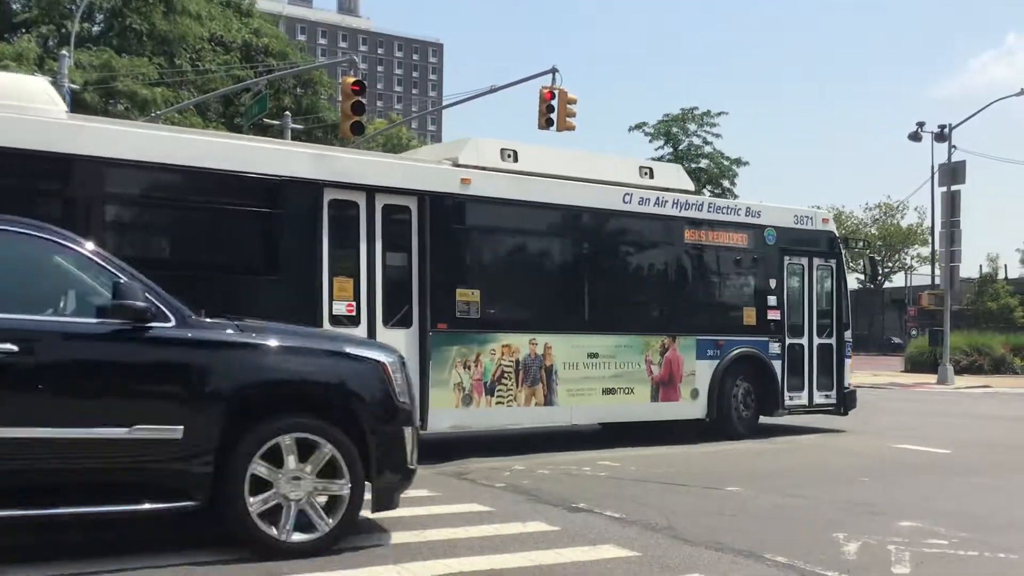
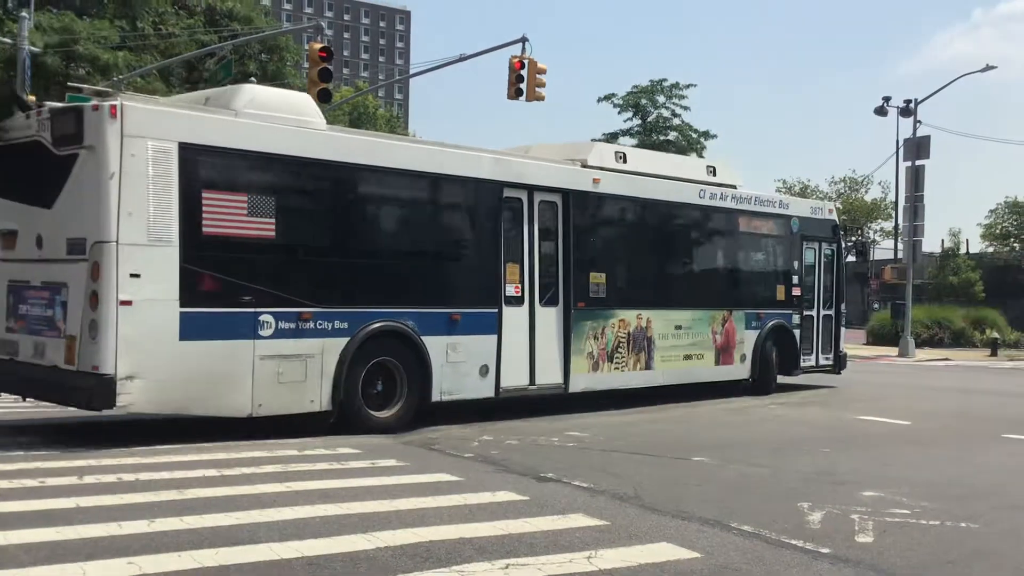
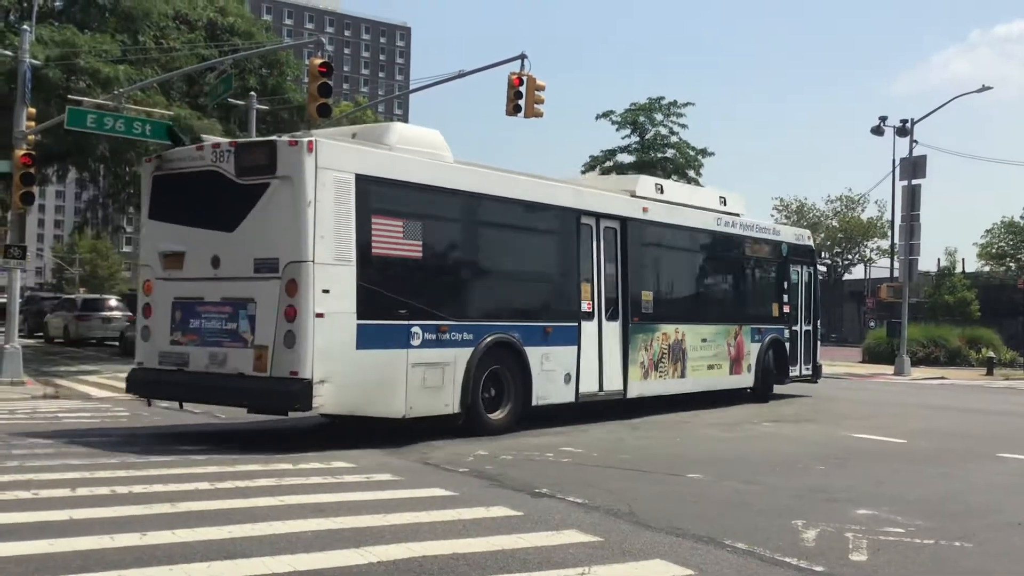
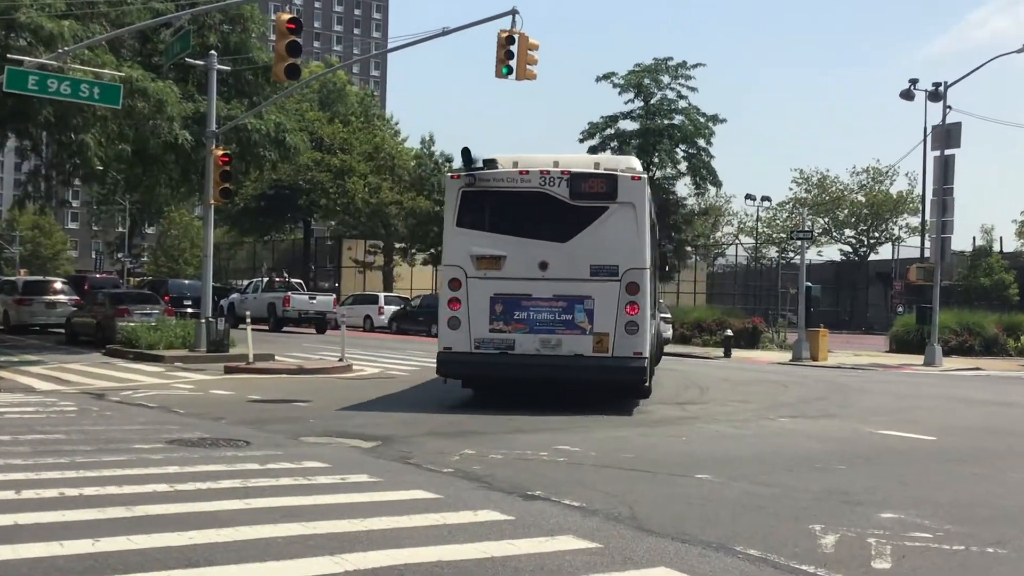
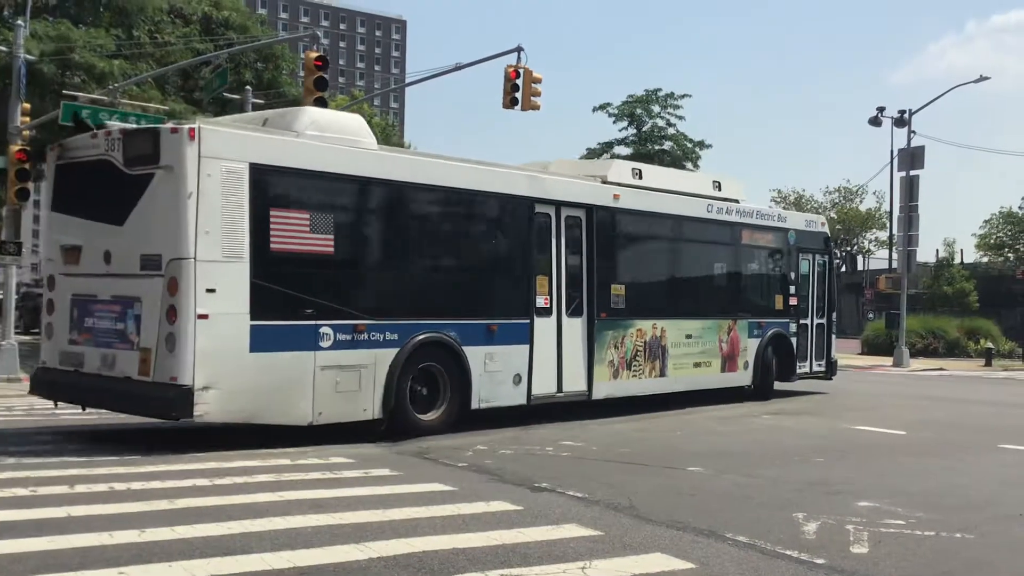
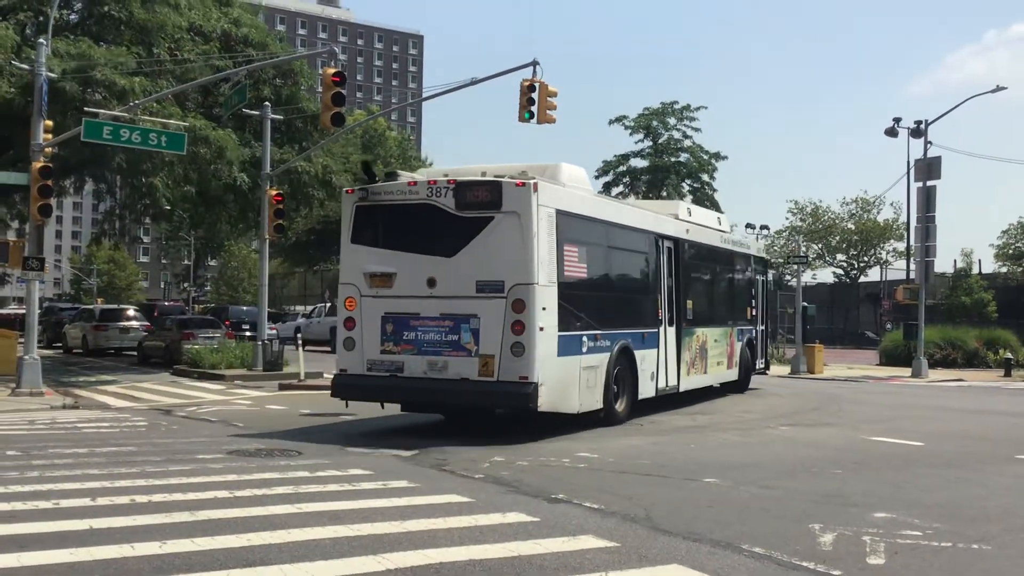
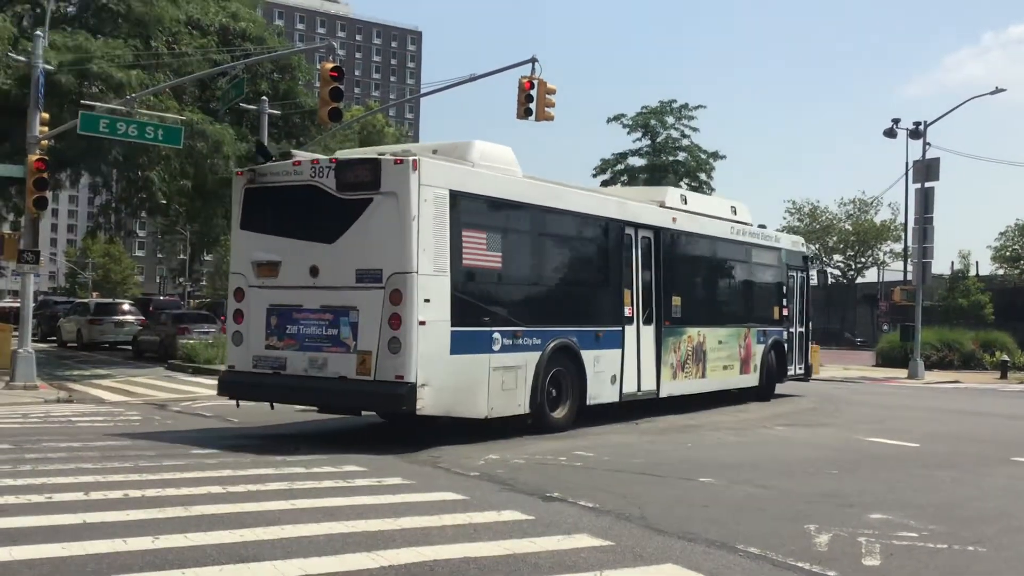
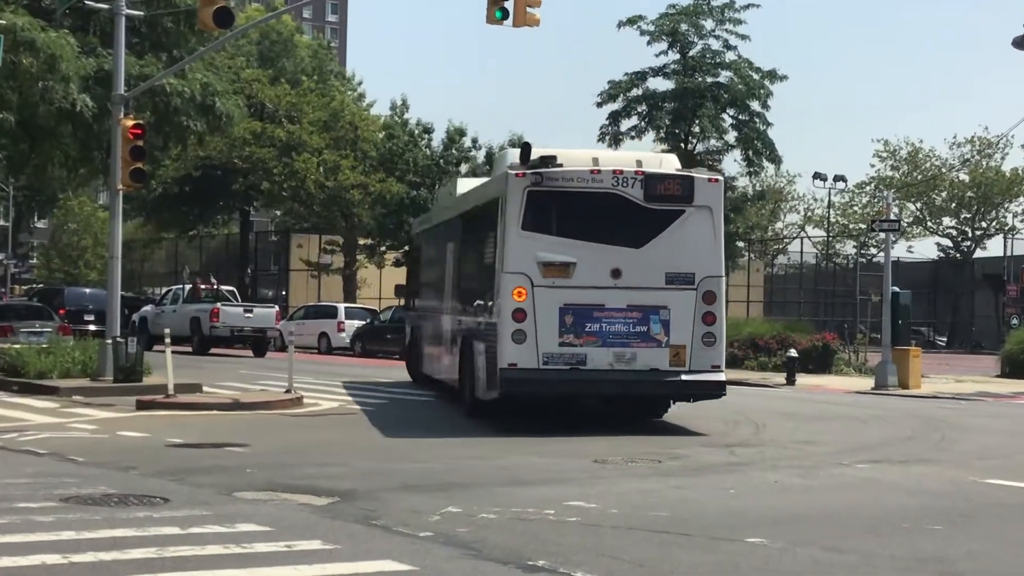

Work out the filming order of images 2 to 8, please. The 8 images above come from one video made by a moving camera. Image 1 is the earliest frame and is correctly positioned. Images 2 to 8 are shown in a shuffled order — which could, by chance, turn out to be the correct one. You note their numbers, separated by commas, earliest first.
2, 5, 3, 7, 6, 4, 8
